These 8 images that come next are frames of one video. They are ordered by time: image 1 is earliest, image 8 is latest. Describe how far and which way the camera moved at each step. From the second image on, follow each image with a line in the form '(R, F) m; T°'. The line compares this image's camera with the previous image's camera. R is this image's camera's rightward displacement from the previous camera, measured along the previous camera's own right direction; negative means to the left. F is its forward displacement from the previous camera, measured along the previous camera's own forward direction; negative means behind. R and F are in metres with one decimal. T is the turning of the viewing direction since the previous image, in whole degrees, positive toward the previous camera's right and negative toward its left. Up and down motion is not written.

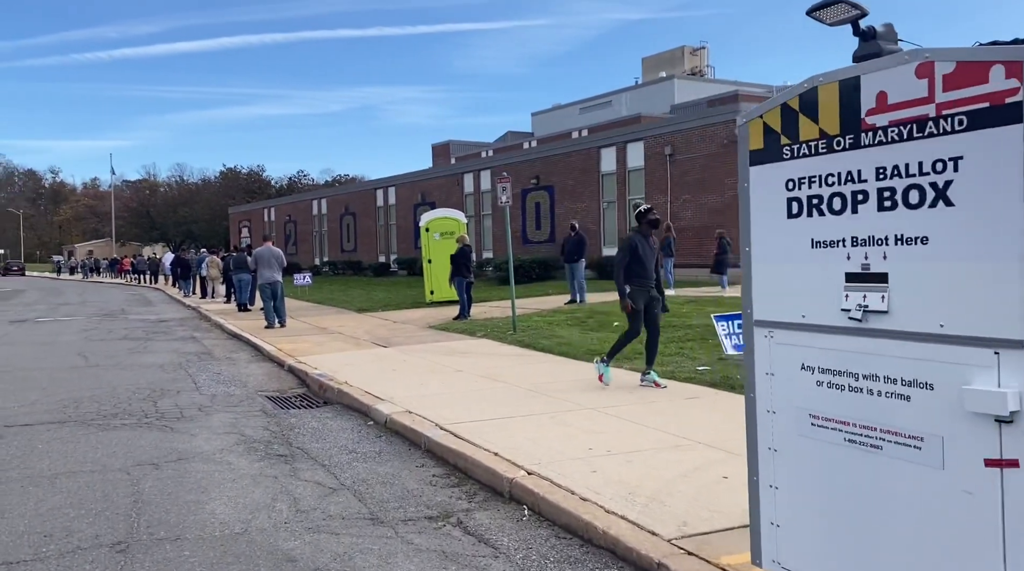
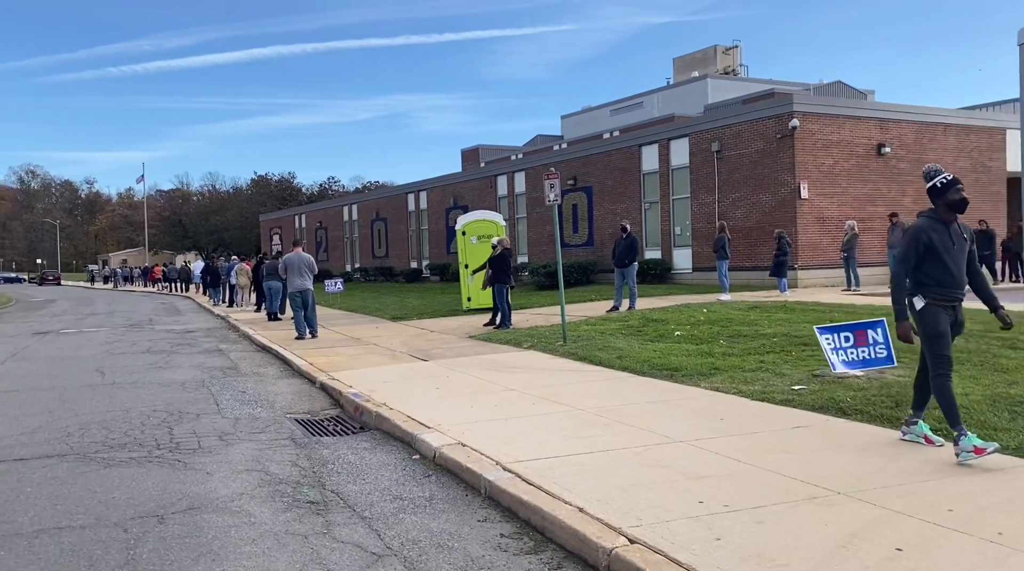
(-0.3, +1.2) m; -2°
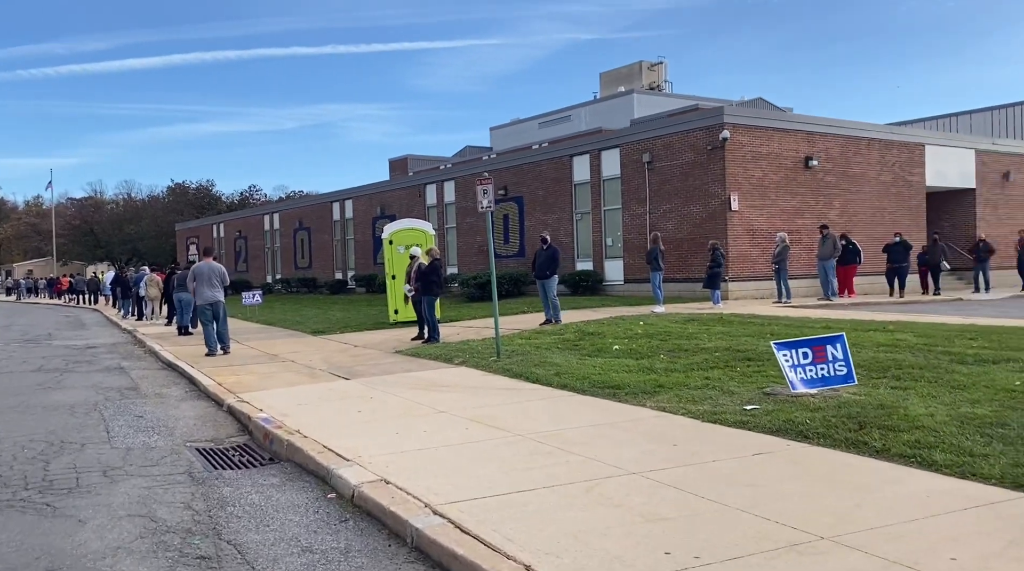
(0.0, +0.8) m; +5°
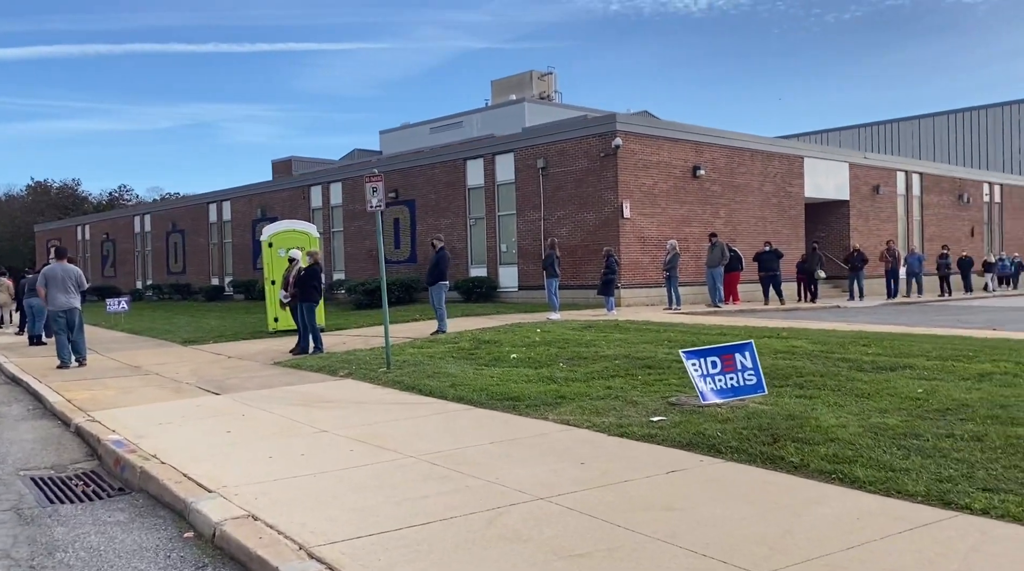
(0.0, +0.7) m; +7°
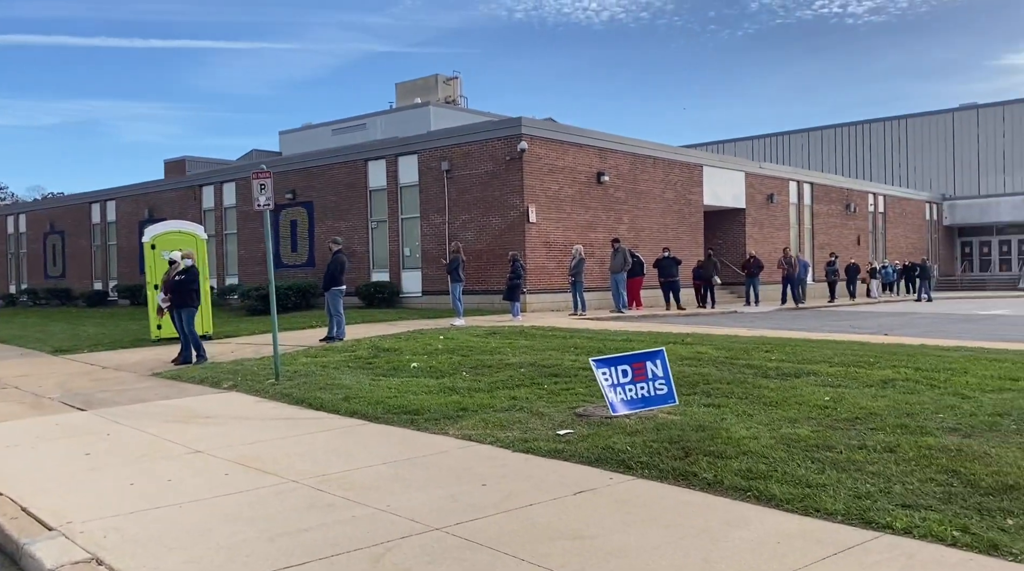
(+0.1, +0.5) m; +6°
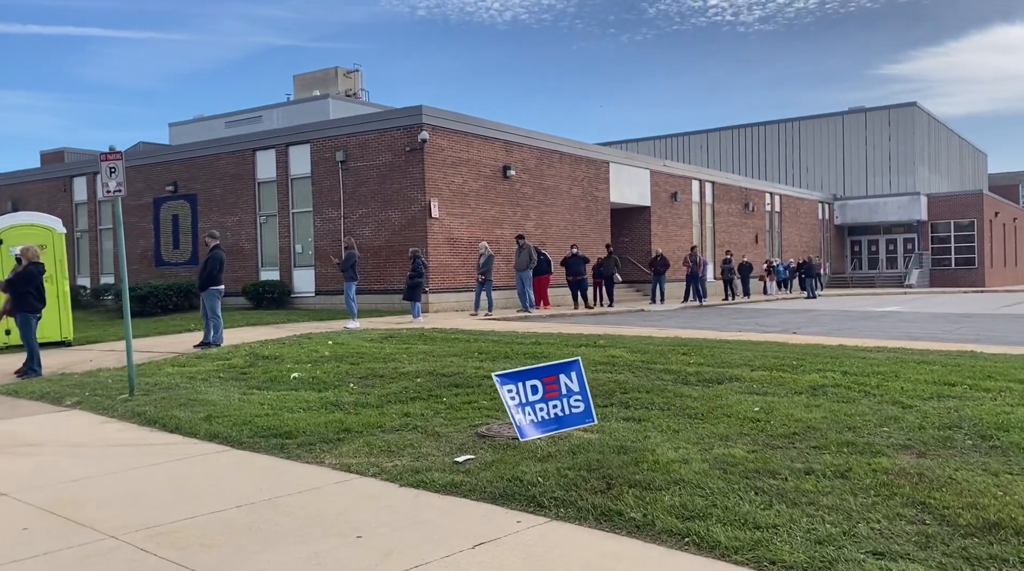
(+0.1, +1.1) m; +6°
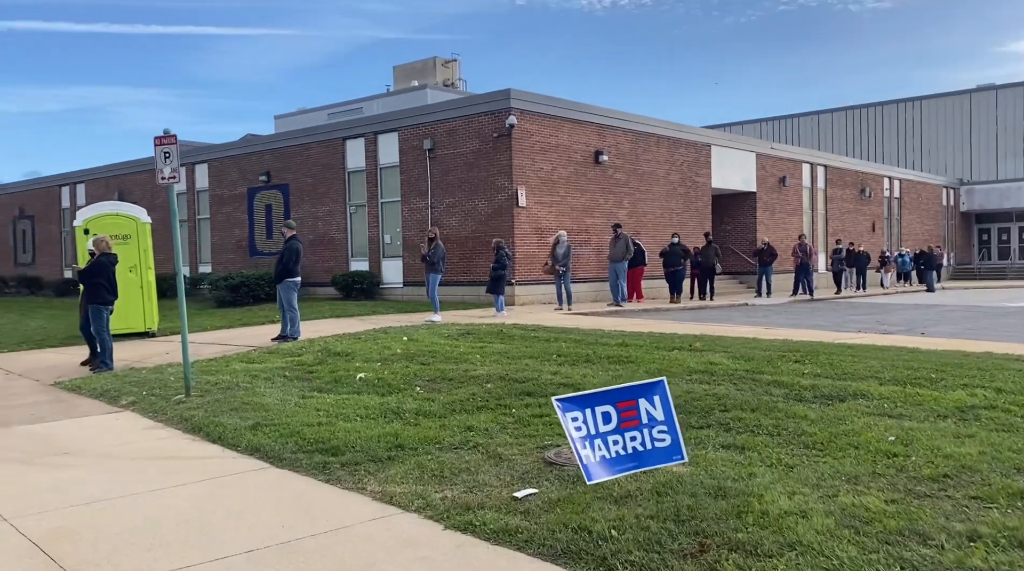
(+0.2, +1.1) m; -6°
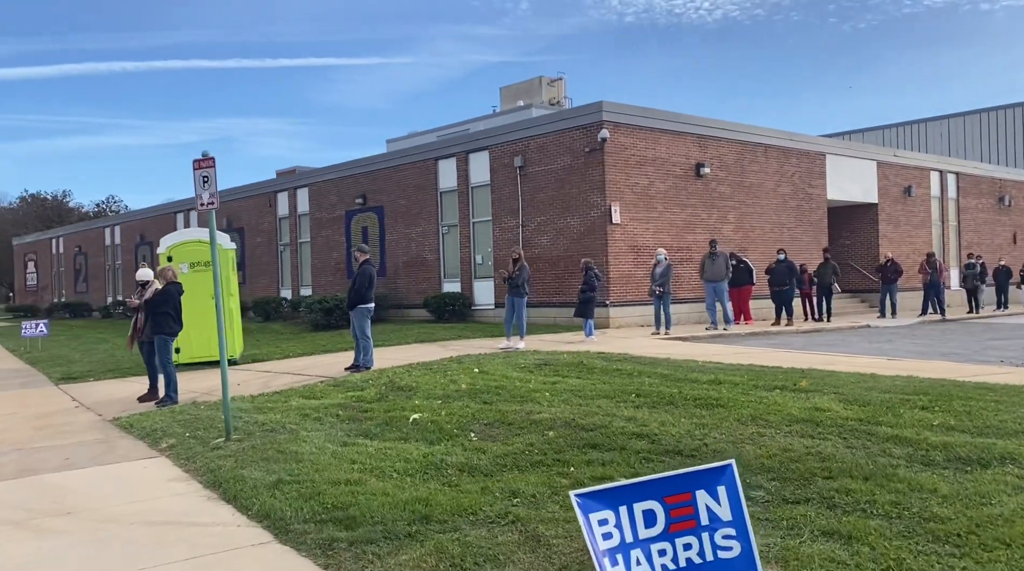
(+0.4, +1.2) m; -7°
